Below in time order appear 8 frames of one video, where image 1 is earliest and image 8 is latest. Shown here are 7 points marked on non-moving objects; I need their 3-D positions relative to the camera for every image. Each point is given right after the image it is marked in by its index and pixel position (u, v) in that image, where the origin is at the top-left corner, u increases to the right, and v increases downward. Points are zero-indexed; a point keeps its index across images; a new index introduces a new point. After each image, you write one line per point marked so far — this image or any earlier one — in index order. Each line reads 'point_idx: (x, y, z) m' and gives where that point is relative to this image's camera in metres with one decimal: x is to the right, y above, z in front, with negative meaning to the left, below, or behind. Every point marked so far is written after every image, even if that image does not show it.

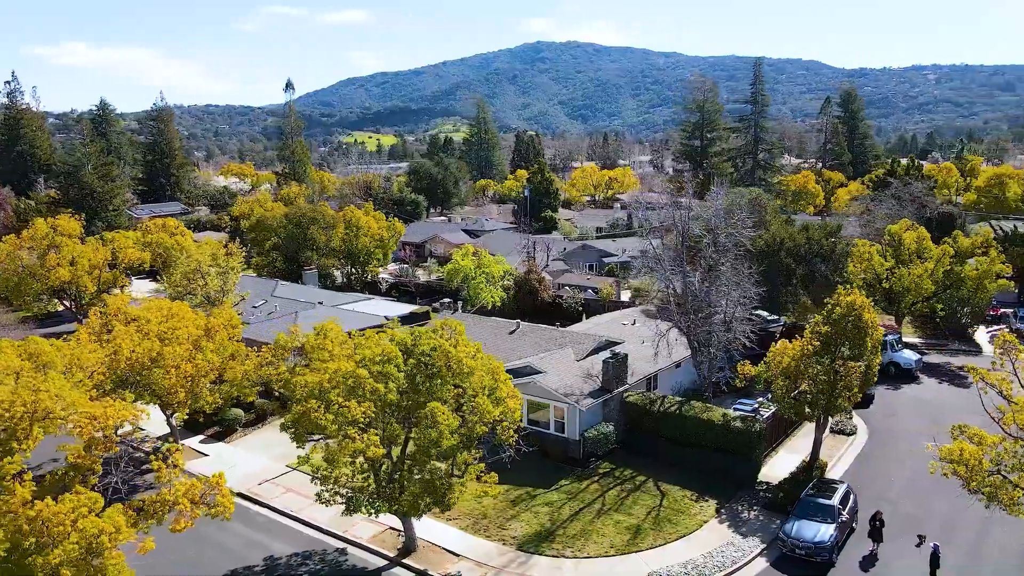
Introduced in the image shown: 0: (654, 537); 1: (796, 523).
0: (+3.4, -5.9, +17.4) m
1: (+6.7, -5.5, +17.1) m
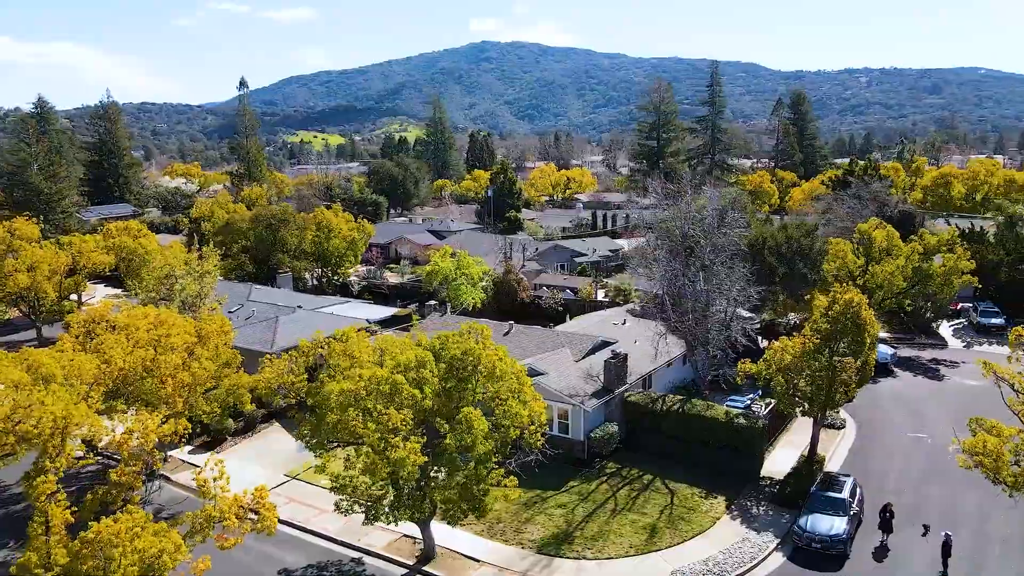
0: (+3.8, -5.9, +17.6) m
1: (+7.1, -5.4, +17.4) m
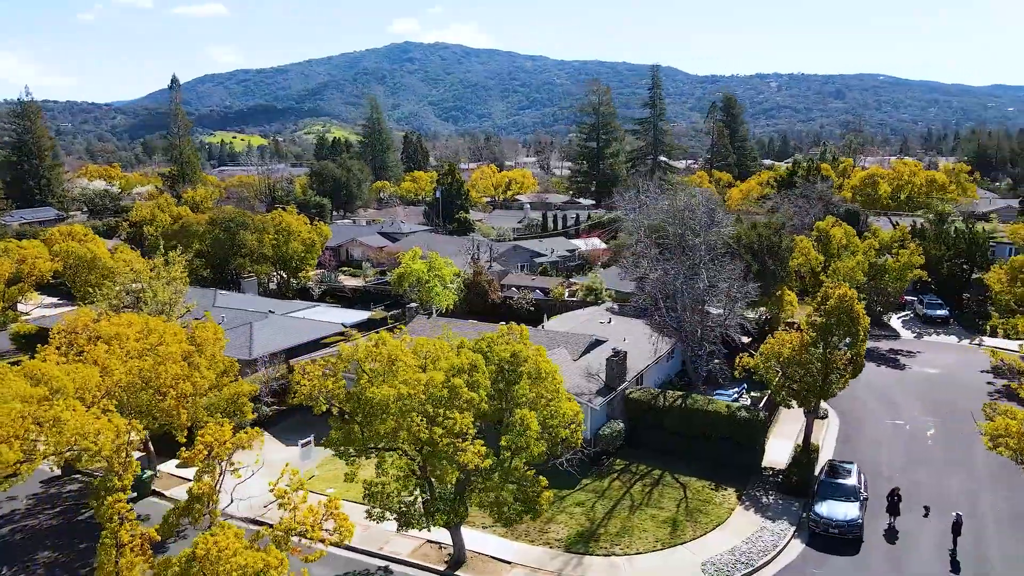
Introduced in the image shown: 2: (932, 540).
0: (+4.4, -5.9, +17.9) m
1: (+7.7, -5.3, +18.1) m
2: (+10.2, -6.0, +17.6) m
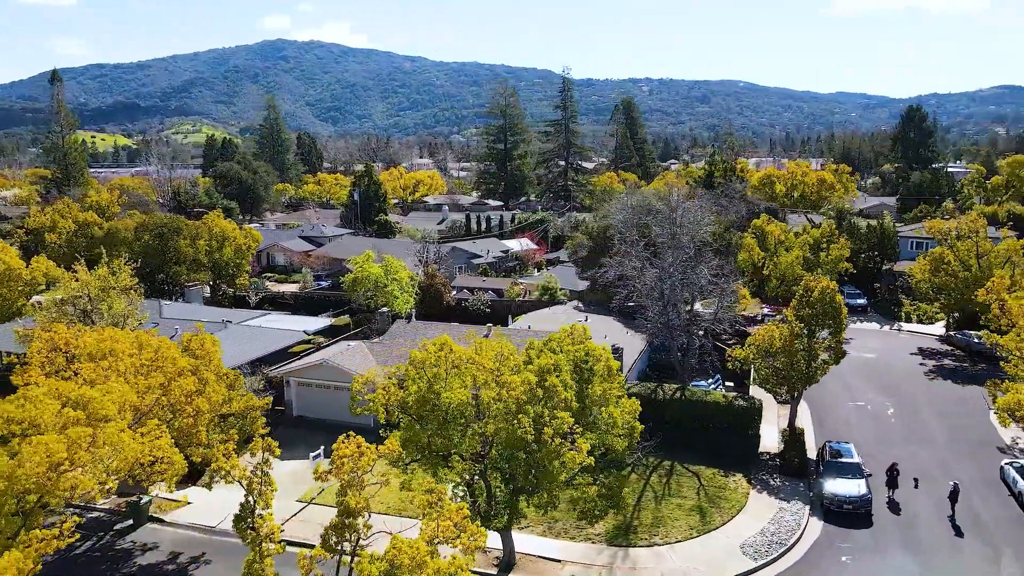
0: (+5.3, -5.8, +18.7) m
1: (+8.5, -5.1, +19.4) m
2: (+11.0, -5.7, +19.3) m
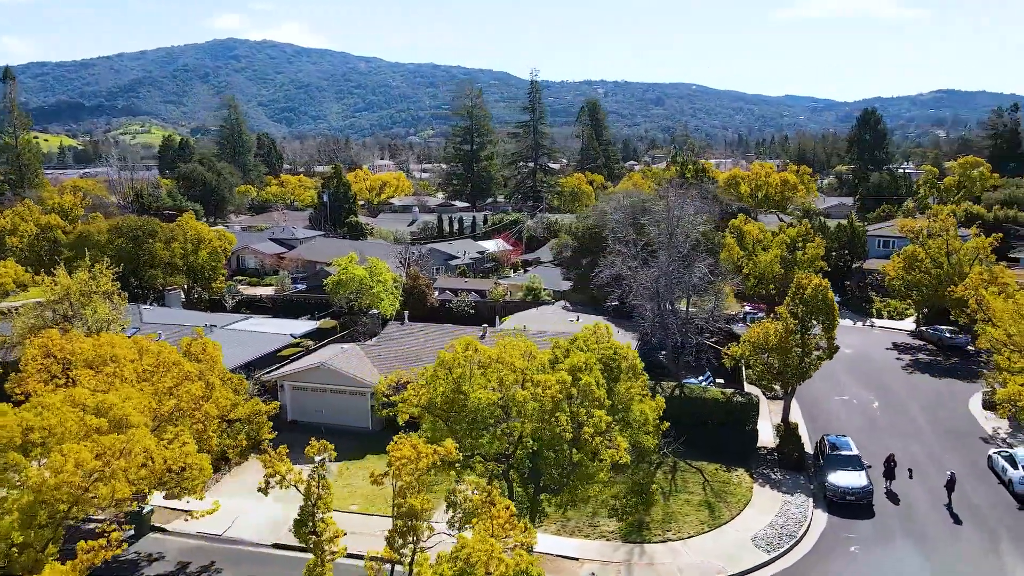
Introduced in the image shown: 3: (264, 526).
0: (+5.6, -5.7, +19.0) m
1: (+8.7, -5.0, +19.9) m
2: (+11.3, -5.6, +19.9) m
3: (-6.3, -6.0, +18.3) m
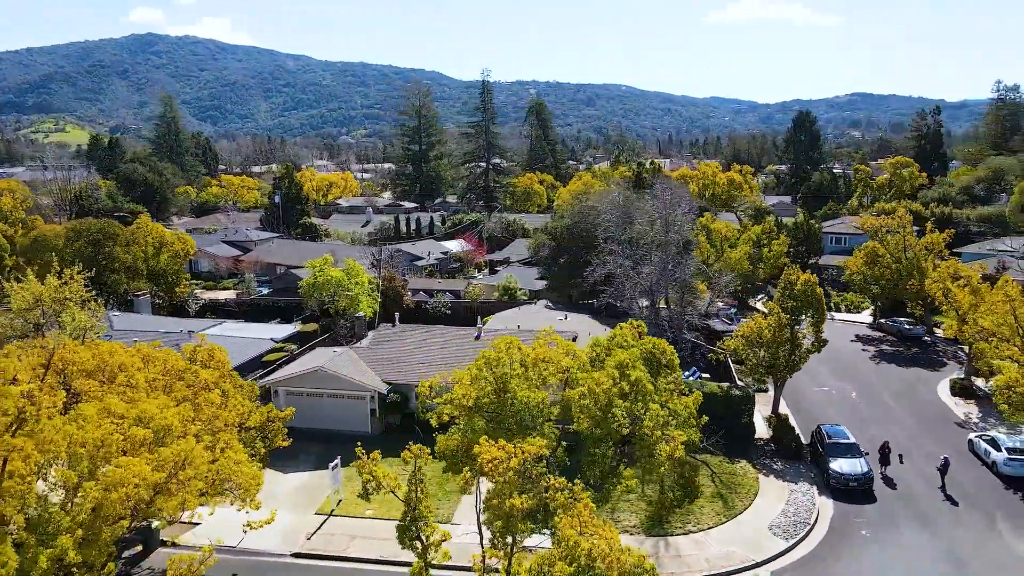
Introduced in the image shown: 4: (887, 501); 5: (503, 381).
0: (+6.1, -5.6, +19.6) m
1: (+9.1, -4.9, +20.6) m
2: (+11.6, -5.5, +20.9) m
3: (-5.7, -6.1, +17.8) m
4: (+10.1, -5.7, +19.7) m
5: (-0.2, -1.8, +13.9) m
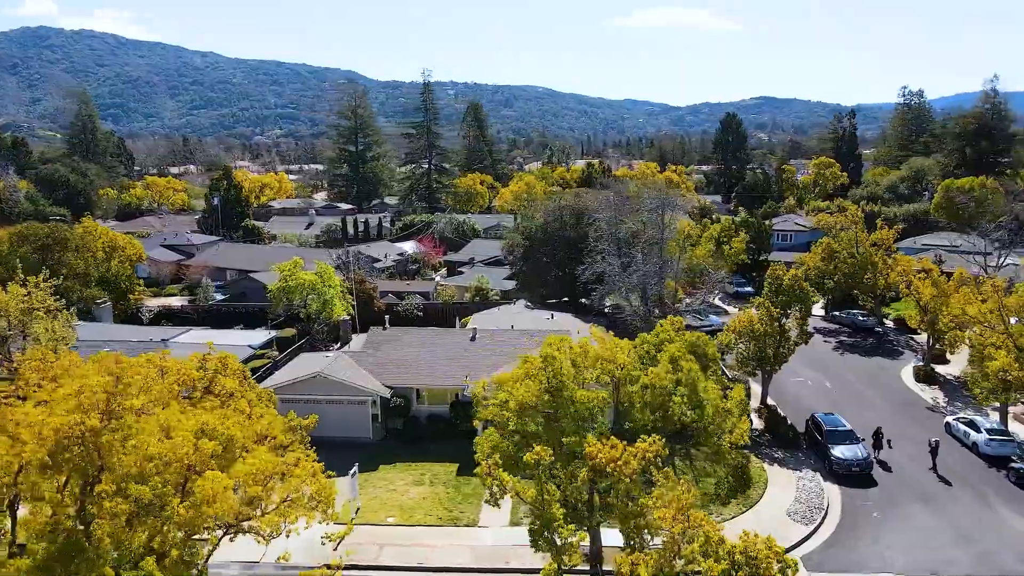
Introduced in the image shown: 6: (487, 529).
0: (+6.6, -5.5, +20.2) m
1: (+9.5, -4.7, +21.6) m
2: (+12.0, -5.2, +22.1) m
3: (-4.9, -6.2, +17.2) m
4: (+10.6, -5.5, +20.7) m
5: (+0.9, -1.8, +13.9) m
6: (-0.6, -6.0, +18.2) m
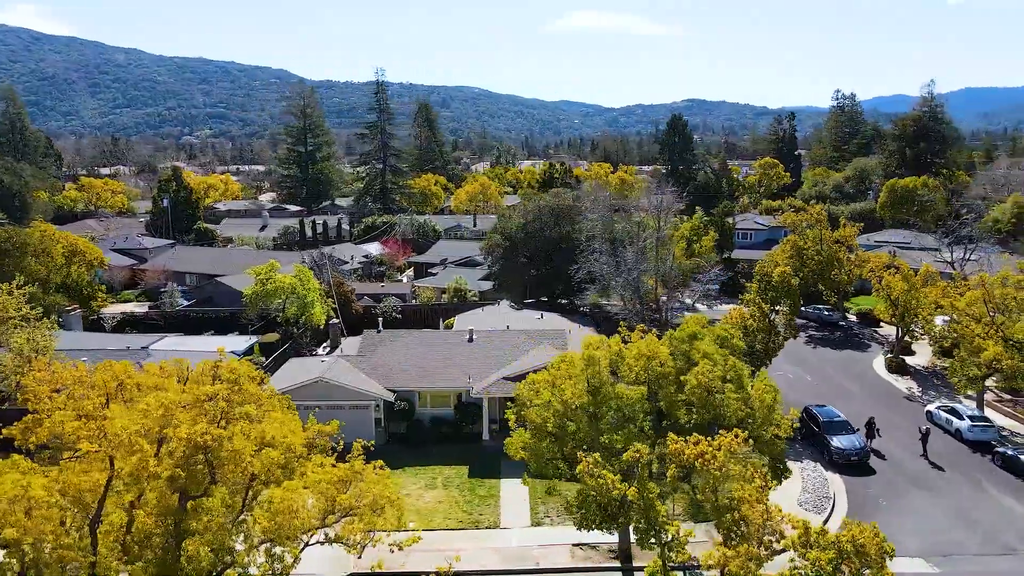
0: (+7.0, -5.4, +20.7) m
1: (+9.7, -4.6, +22.3) m
2: (+12.2, -5.1, +23.0) m
3: (-4.2, -6.2, +16.8) m
4: (+10.9, -5.4, +21.6) m
5: (+1.8, -1.8, +14.0) m
6: (0.0, -6.0, +18.2) m
